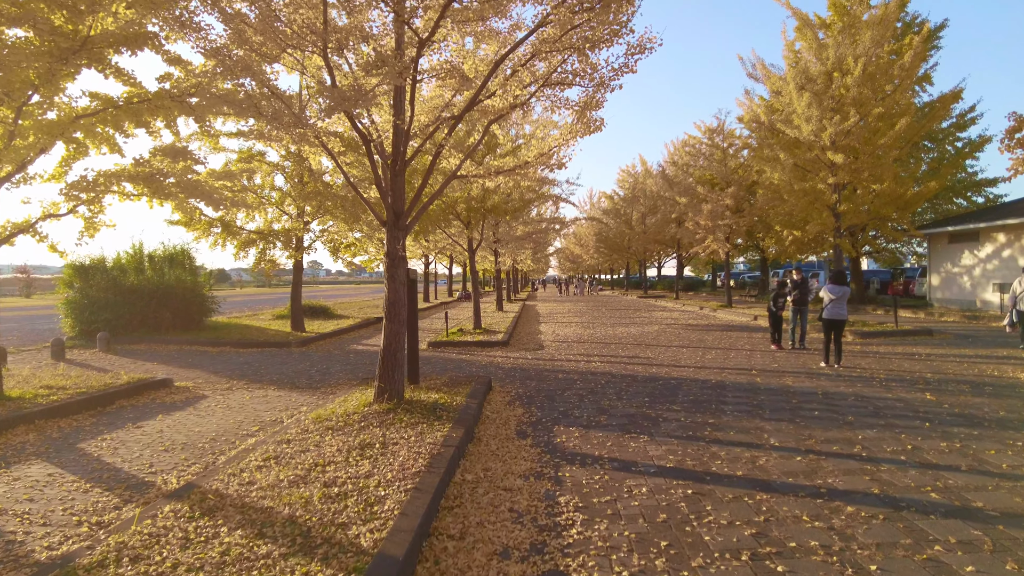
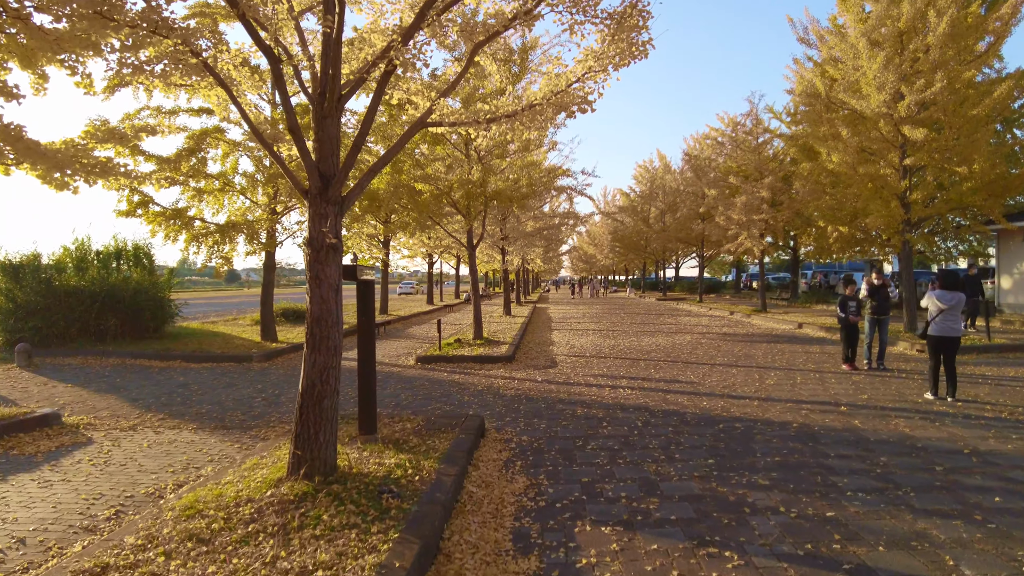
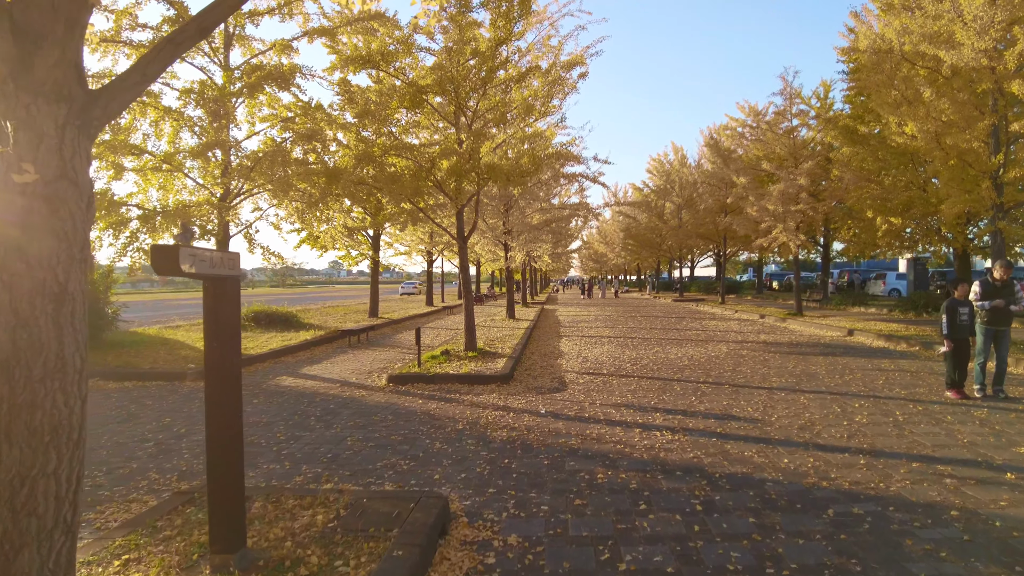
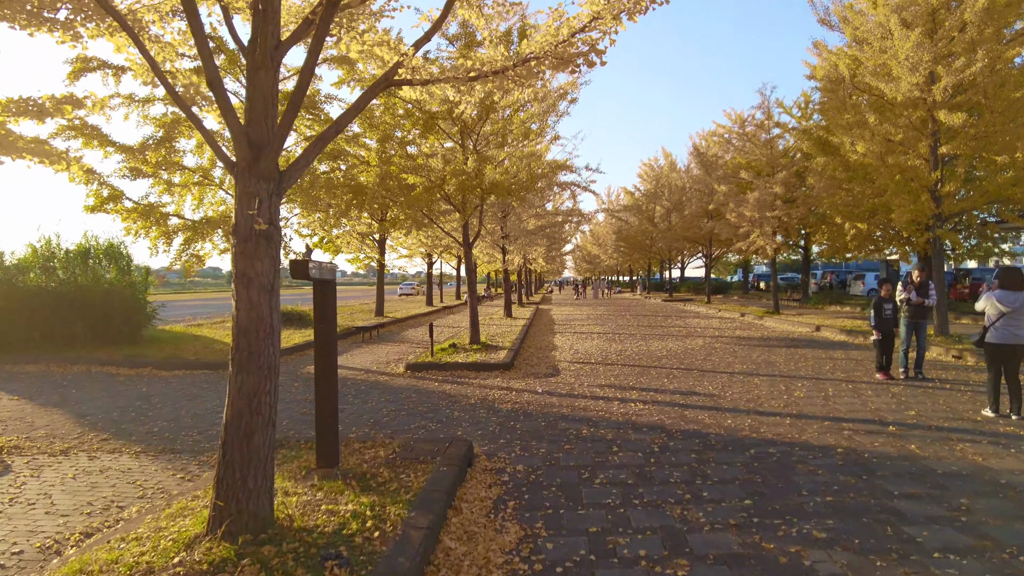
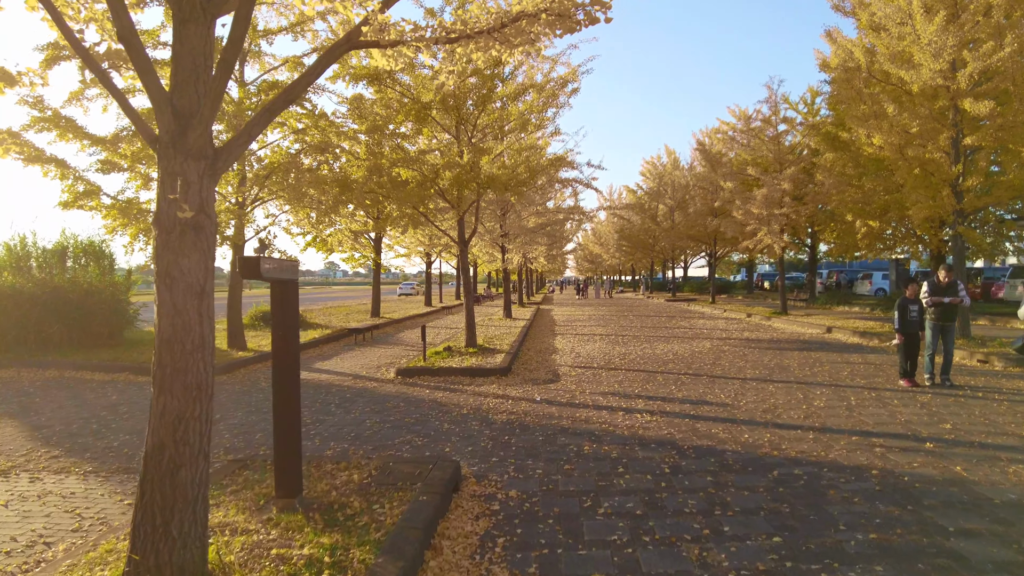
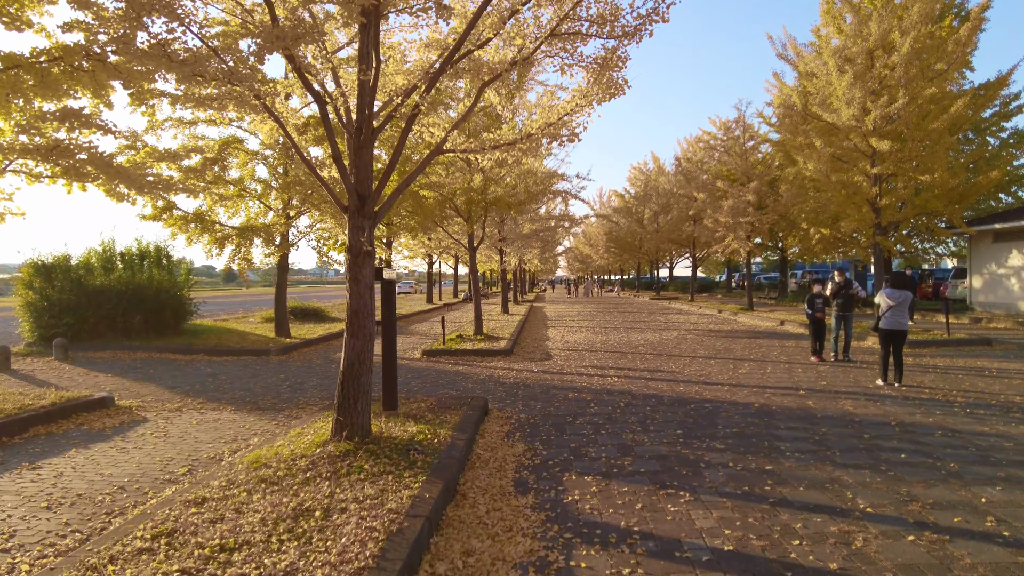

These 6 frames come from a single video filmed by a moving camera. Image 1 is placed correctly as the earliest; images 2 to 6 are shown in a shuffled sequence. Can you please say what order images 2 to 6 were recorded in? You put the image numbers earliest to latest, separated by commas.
6, 2, 4, 5, 3
